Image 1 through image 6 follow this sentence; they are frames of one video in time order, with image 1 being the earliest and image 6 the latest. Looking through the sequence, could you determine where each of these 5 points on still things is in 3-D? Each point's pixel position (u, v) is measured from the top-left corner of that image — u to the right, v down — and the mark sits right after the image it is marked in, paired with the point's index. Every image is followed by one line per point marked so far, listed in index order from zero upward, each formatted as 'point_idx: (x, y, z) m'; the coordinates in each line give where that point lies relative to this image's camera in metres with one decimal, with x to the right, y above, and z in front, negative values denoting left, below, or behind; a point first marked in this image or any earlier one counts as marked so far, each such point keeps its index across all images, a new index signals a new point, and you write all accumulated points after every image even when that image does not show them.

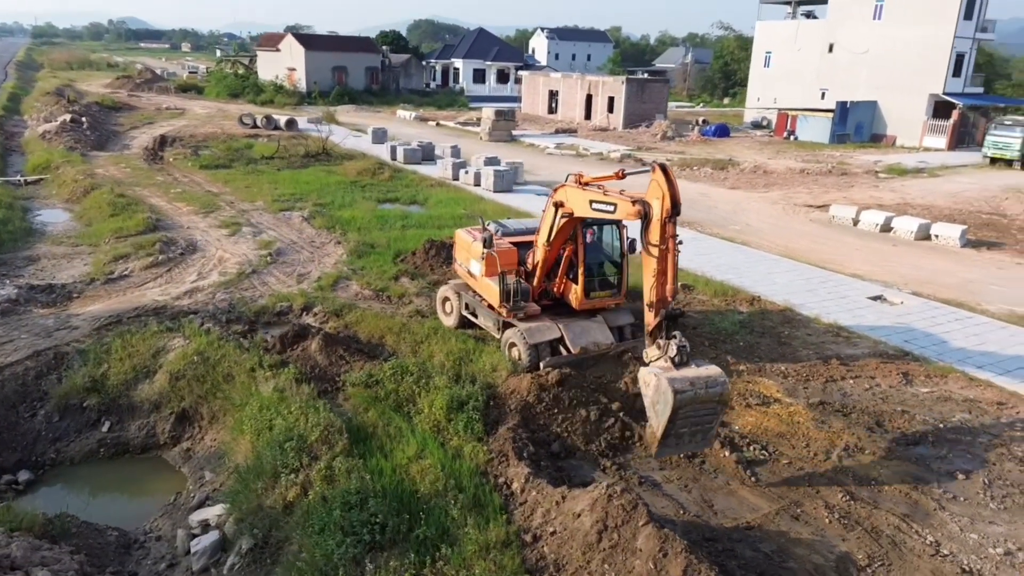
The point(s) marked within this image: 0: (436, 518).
0: (-0.5, -1.6, +5.0) m
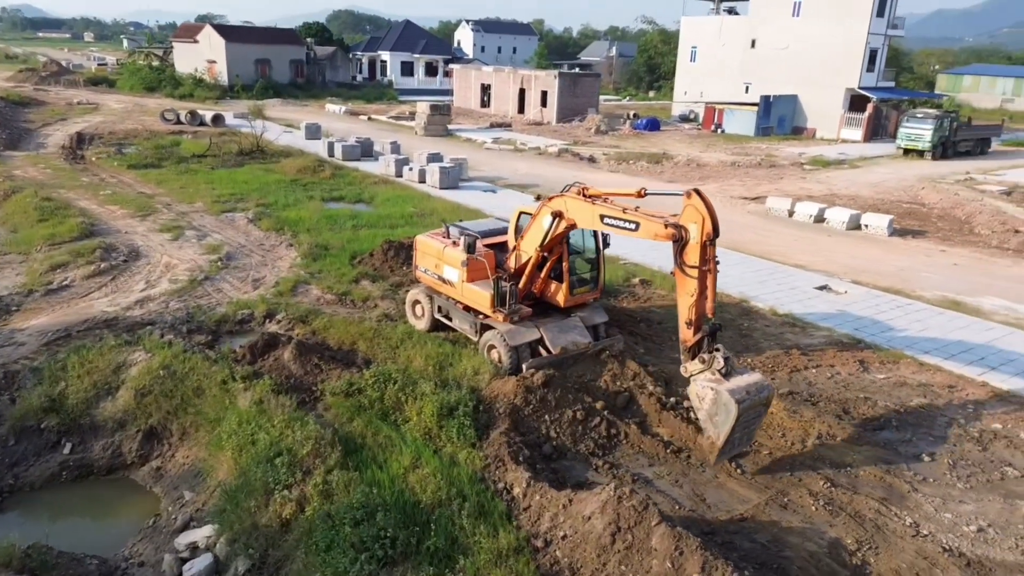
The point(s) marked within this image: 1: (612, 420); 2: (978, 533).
0: (-0.5, -1.6, +5.0) m
1: (+0.9, -1.2, +6.8) m
2: (+3.5, -1.8, +5.5) m
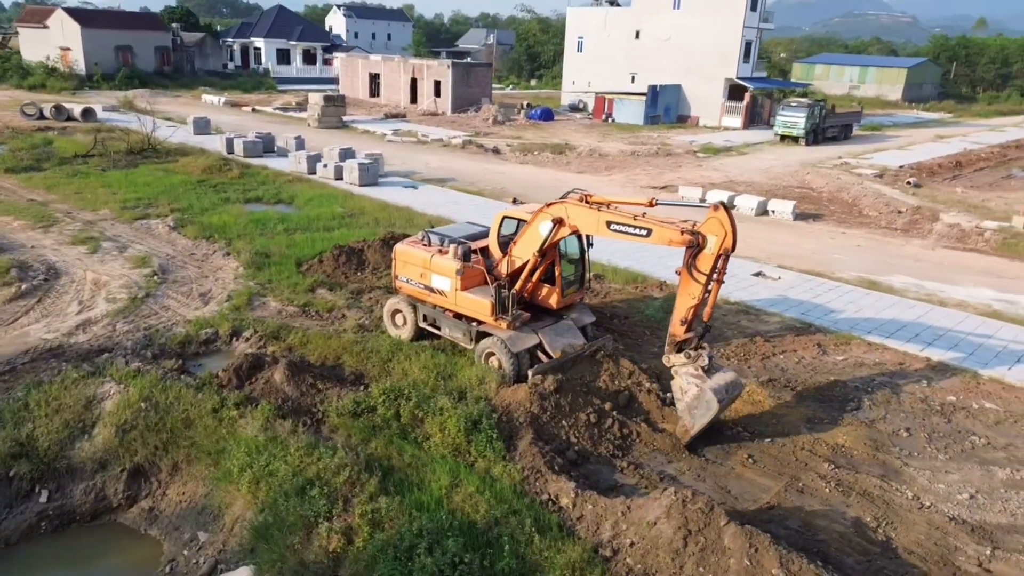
0: (0.0, -1.7, +5.0) m
1: (+1.0, -1.2, +7.0) m
2: (+3.8, -1.8, +6.1) m
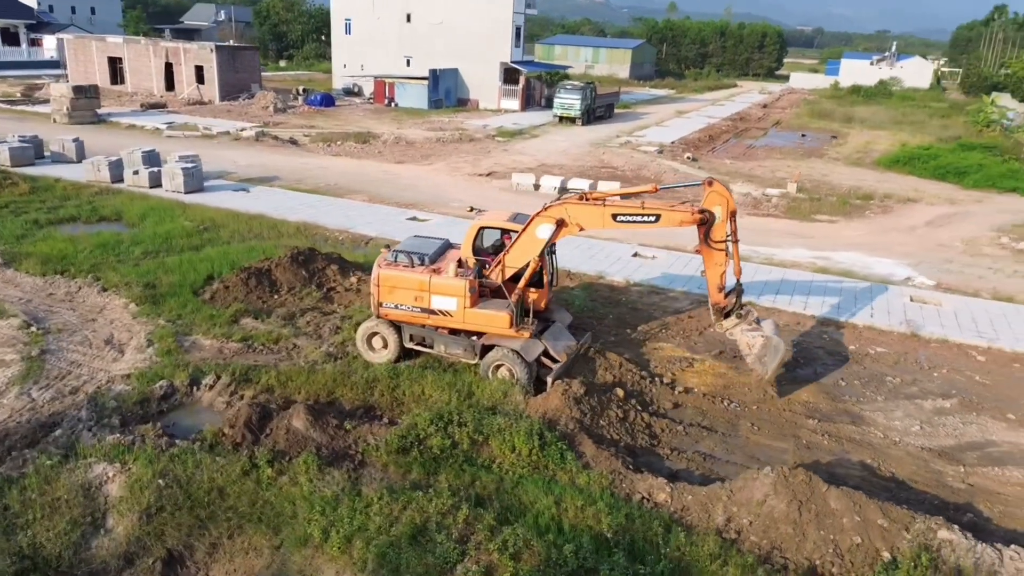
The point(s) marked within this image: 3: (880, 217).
0: (+1.0, -1.9, +5.3) m
1: (+1.3, -1.2, +7.5) m
2: (+4.2, -1.5, +7.6) m
3: (+9.5, +1.8, +19.0) m
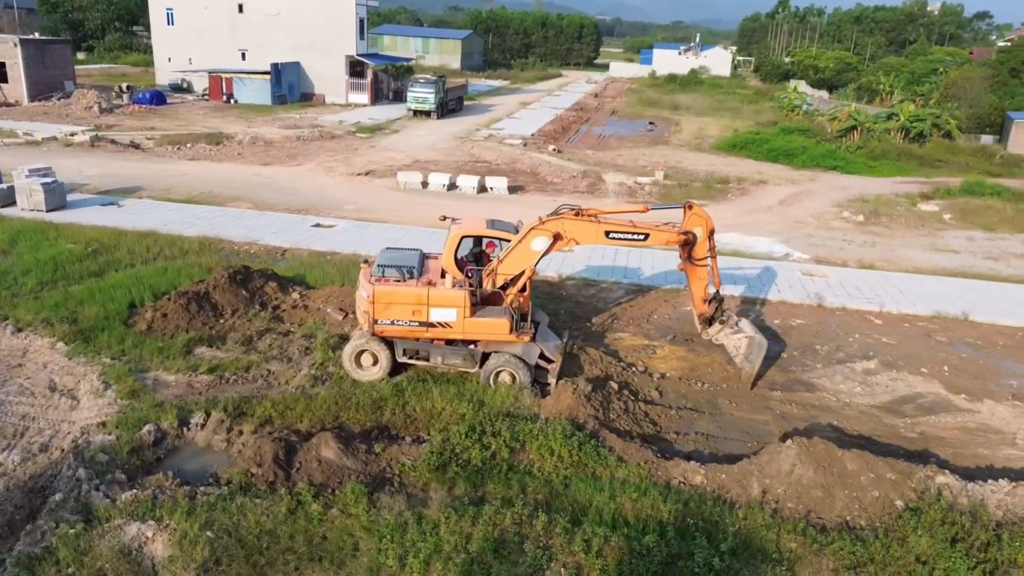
0: (+1.6, -1.9, +5.8) m
1: (+1.3, -1.2, +8.0) m
2: (+4.2, -1.2, +8.8) m
3: (+6.5, +2.5, +21.0) m
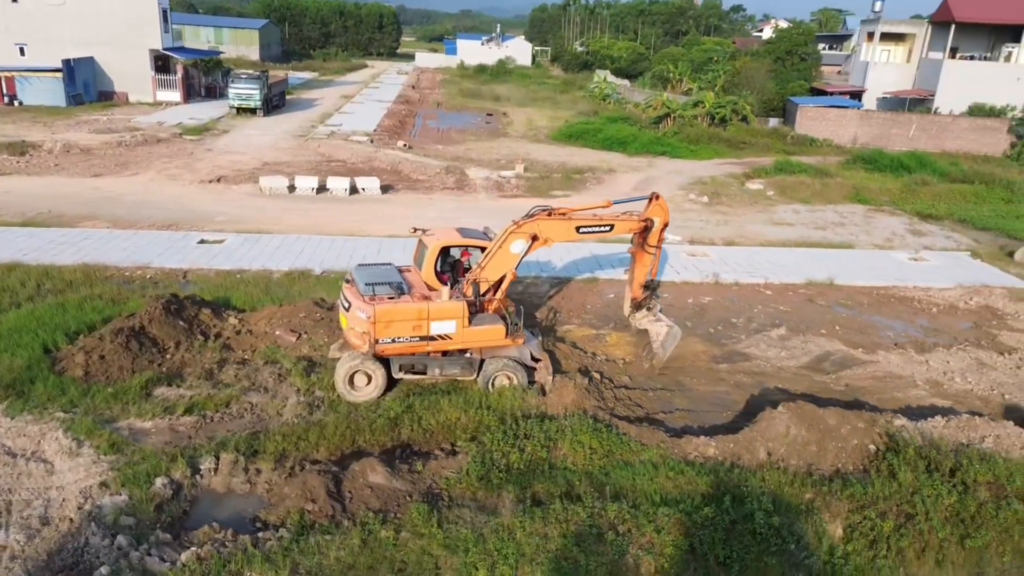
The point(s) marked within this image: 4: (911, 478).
0: (+2.1, -1.8, +6.6) m
1: (+1.2, -1.2, +8.6) m
2: (+3.8, -0.9, +10.1) m
3: (+2.6, +3.1, +22.4) m
4: (+3.6, -1.7, +6.7) m
